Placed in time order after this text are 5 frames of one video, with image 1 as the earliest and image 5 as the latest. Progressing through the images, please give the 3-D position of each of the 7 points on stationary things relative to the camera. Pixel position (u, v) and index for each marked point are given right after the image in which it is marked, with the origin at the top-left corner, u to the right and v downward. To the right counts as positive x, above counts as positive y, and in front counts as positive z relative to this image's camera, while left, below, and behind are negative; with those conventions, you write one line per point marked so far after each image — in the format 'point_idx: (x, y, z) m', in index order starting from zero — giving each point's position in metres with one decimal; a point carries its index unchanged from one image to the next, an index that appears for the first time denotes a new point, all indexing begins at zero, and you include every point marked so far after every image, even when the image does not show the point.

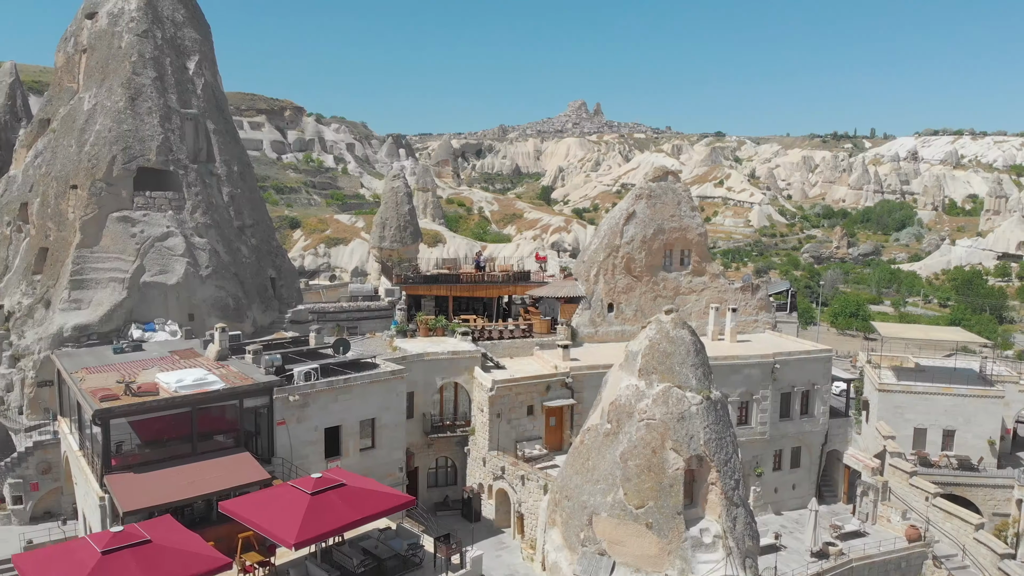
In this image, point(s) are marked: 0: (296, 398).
0: (-12.5, -6.4, +18.5) m
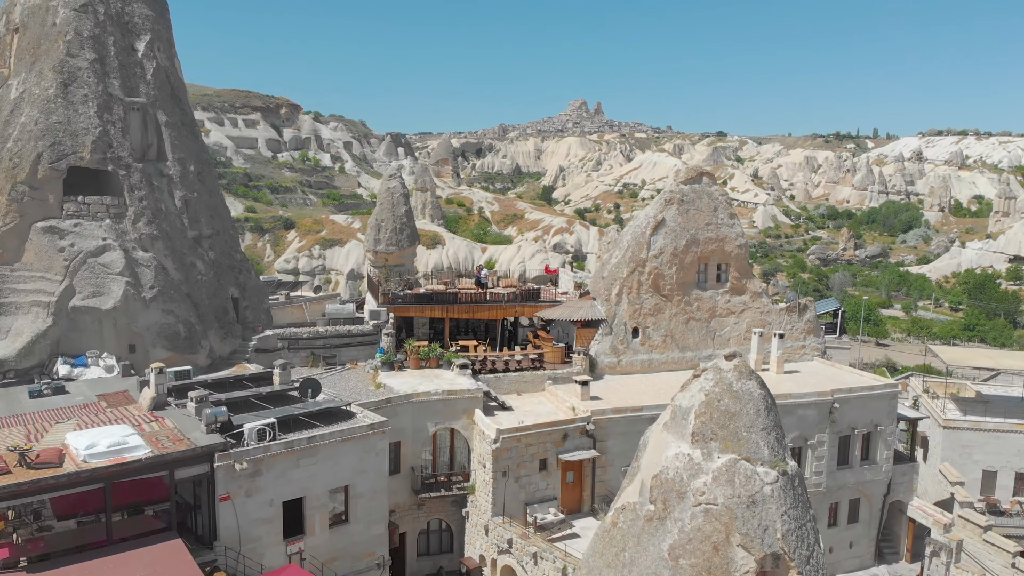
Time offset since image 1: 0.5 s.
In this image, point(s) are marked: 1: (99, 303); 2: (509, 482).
0: (-11.9, -7.9, +14.3) m
1: (-25.2, -0.9, +19.5) m
2: (-0.2, -10.8, +17.8) m
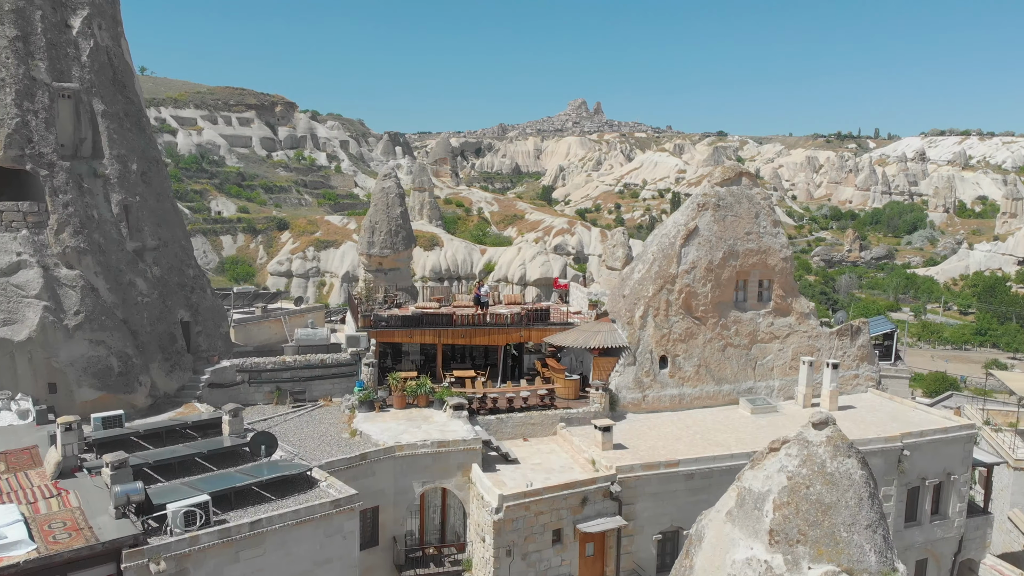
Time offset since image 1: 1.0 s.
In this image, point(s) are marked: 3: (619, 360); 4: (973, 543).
0: (-11.6, -9.3, +10.7) m
1: (-24.9, -2.2, +15.8) m
2: (+0.1, -12.1, +14.2) m
3: (+6.3, -4.3, +18.8) m
4: (+28.8, -15.9, +19.9) m
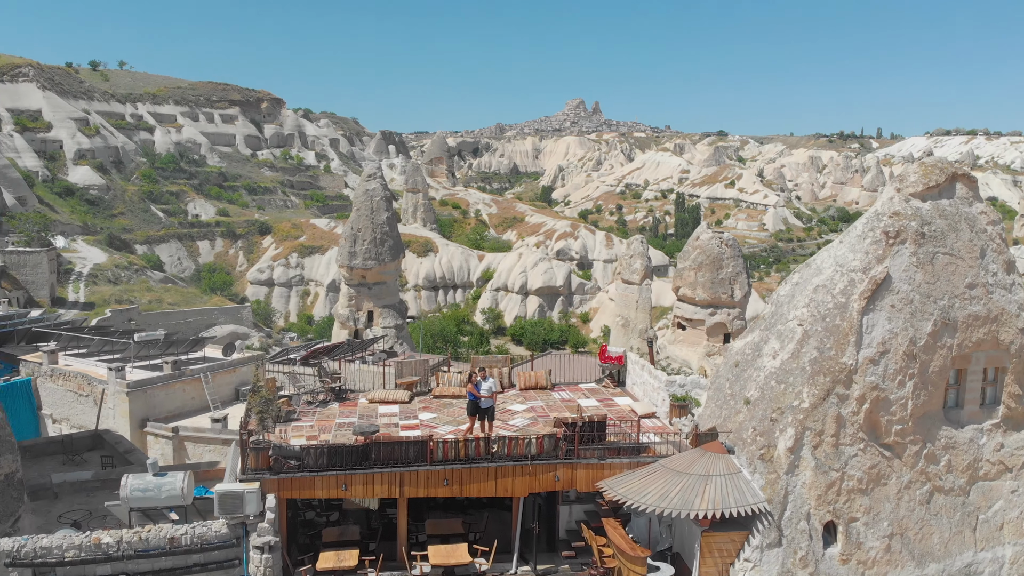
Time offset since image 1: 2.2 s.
0: (-10.6, -12.7, +1.6) m
1: (-23.9, -5.6, +6.6) m
2: (+1.1, -15.5, +5.2) m
3: (+7.3, -7.6, +9.8) m
4: (+29.8, -19.2, +11.1) m
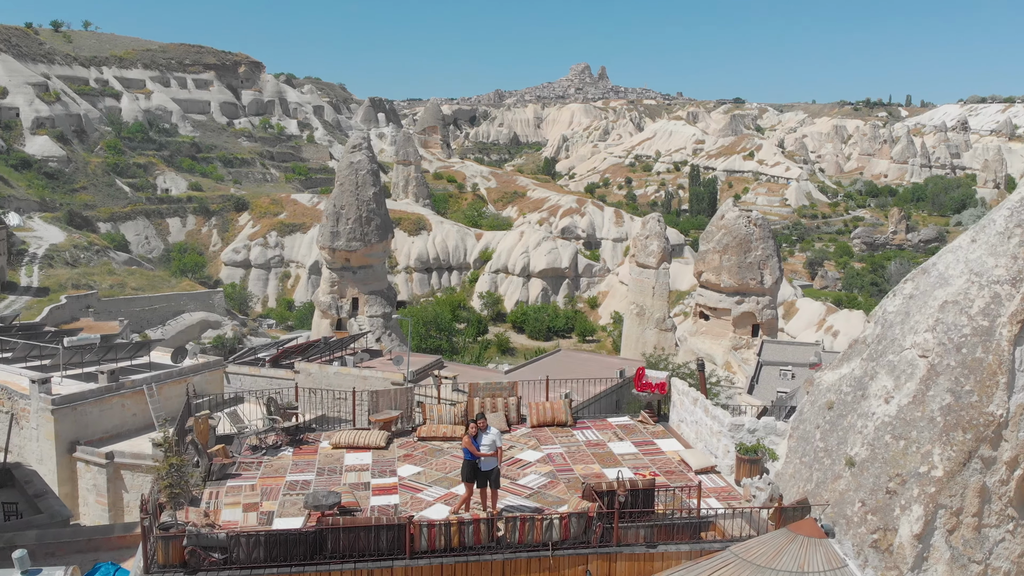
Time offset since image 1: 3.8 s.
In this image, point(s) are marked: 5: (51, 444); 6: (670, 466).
0: (-10.2, -13.8, -1.0) m
1: (-23.5, -6.4, +3.3) m
2: (+1.5, -16.3, +3.0) m
3: (+7.6, -8.1, +7.0) m
4: (+30.1, -19.5, +9.5) m
5: (-21.6, -7.4, +14.9) m
6: (+4.6, -5.2, +9.4) m
